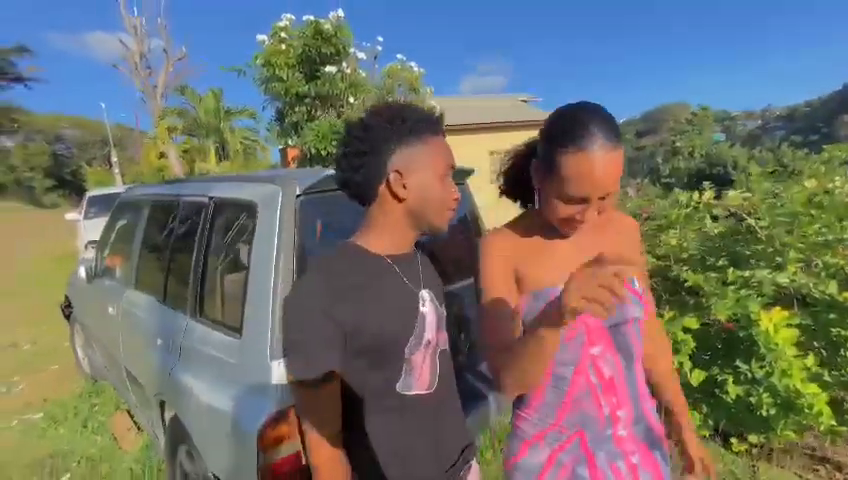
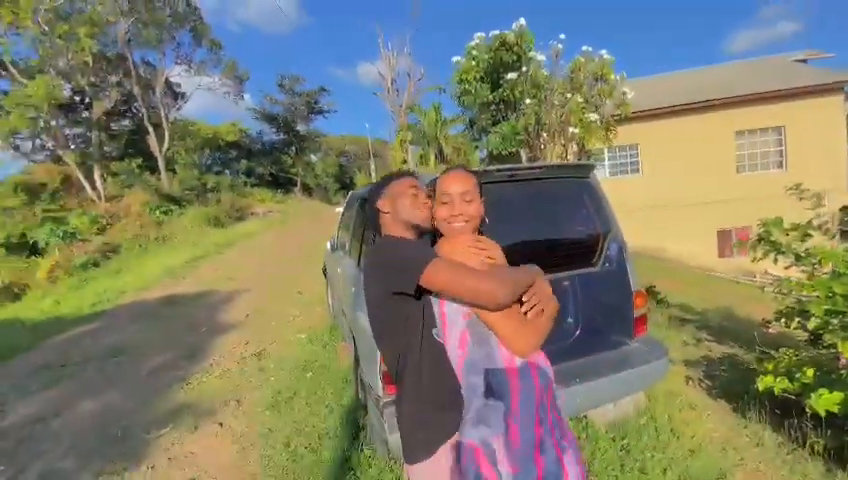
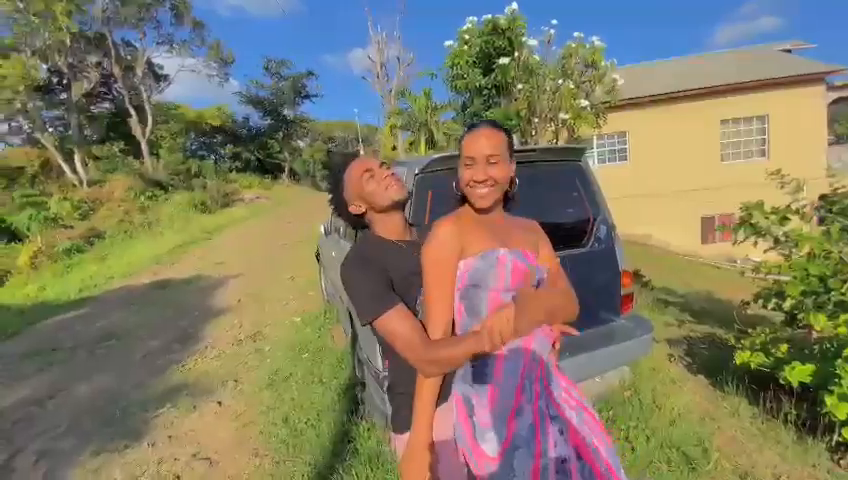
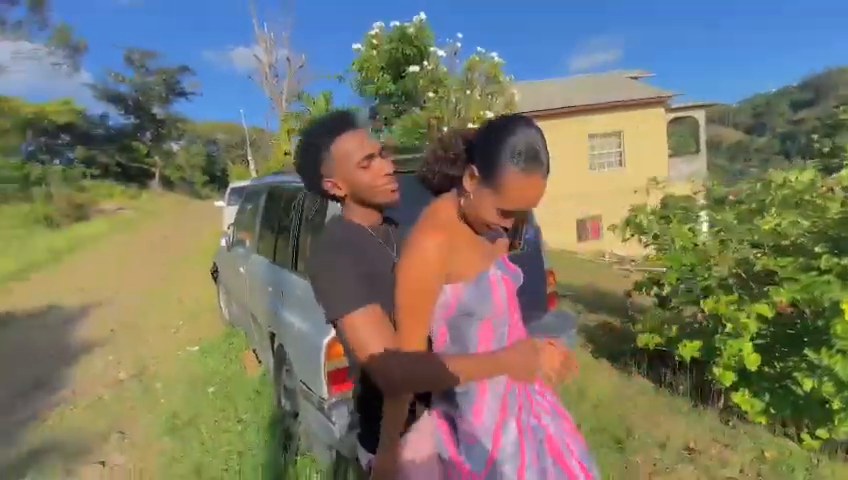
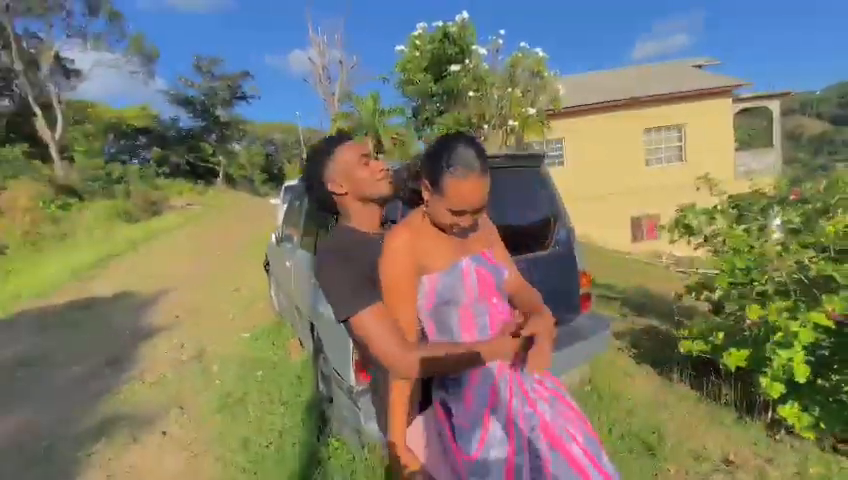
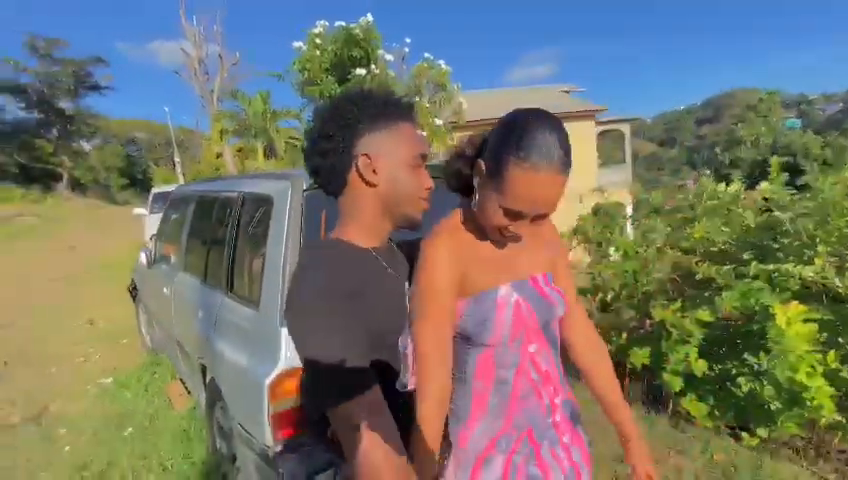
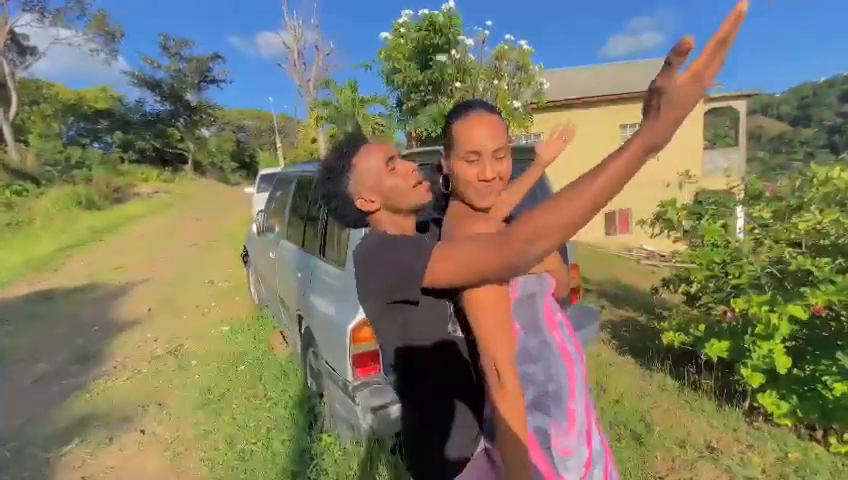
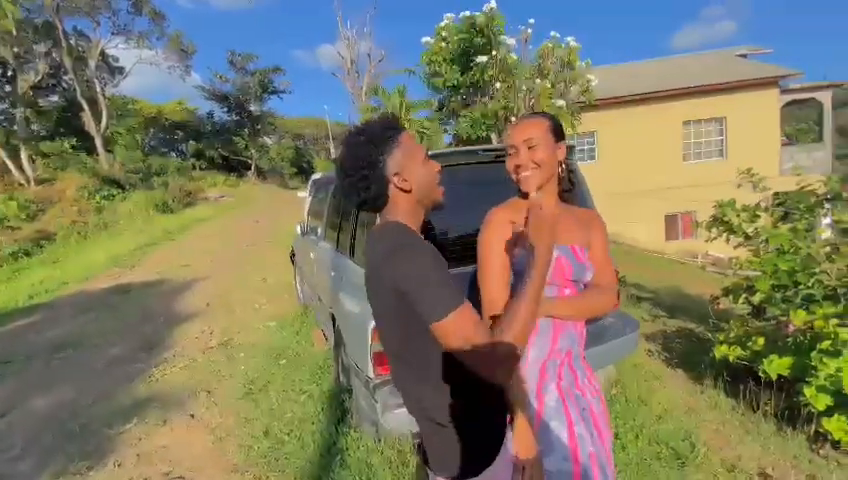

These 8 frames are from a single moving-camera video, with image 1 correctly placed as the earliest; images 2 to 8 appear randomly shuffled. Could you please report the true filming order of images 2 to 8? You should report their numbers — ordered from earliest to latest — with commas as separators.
6, 4, 5, 3, 8, 7, 2
